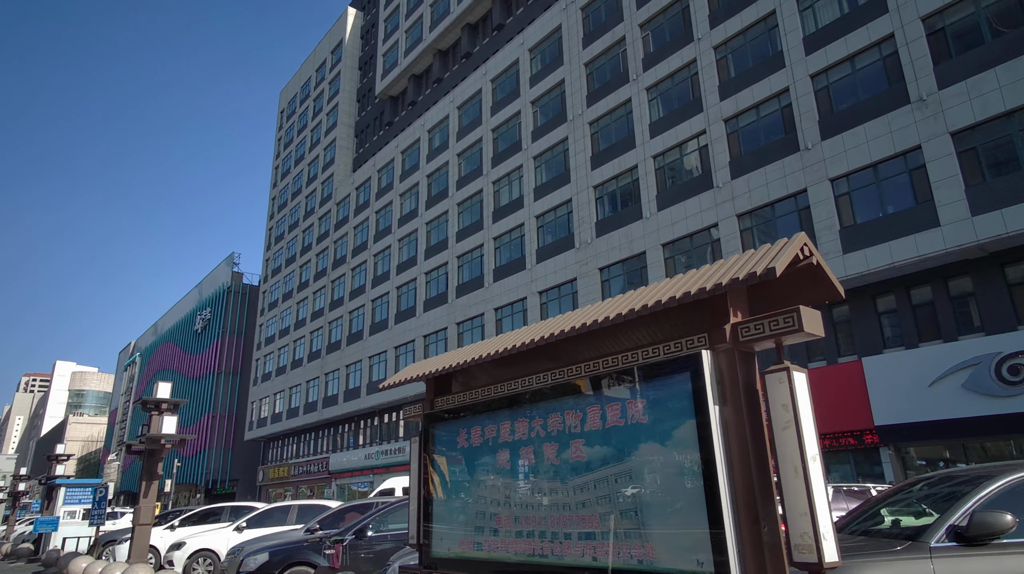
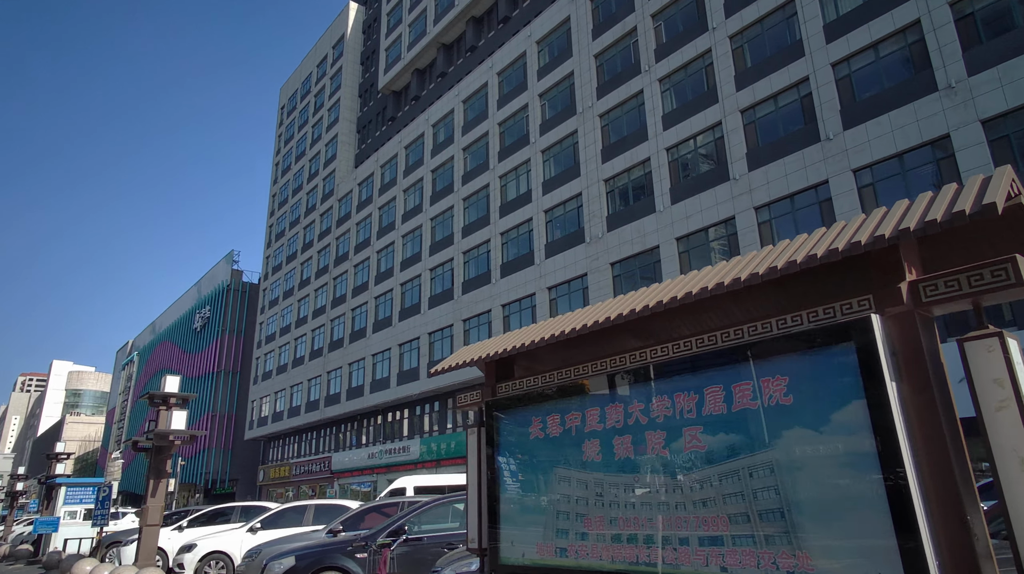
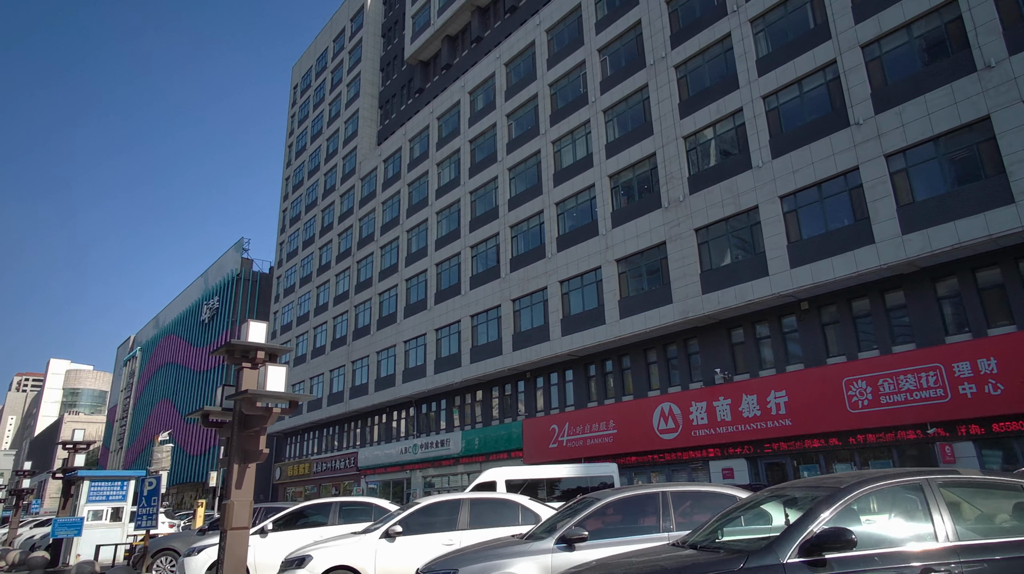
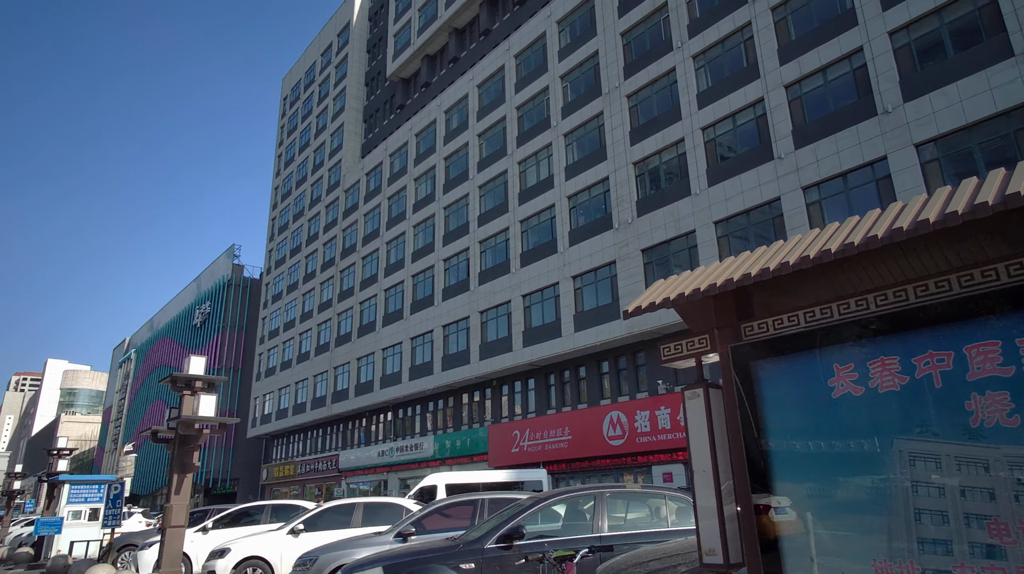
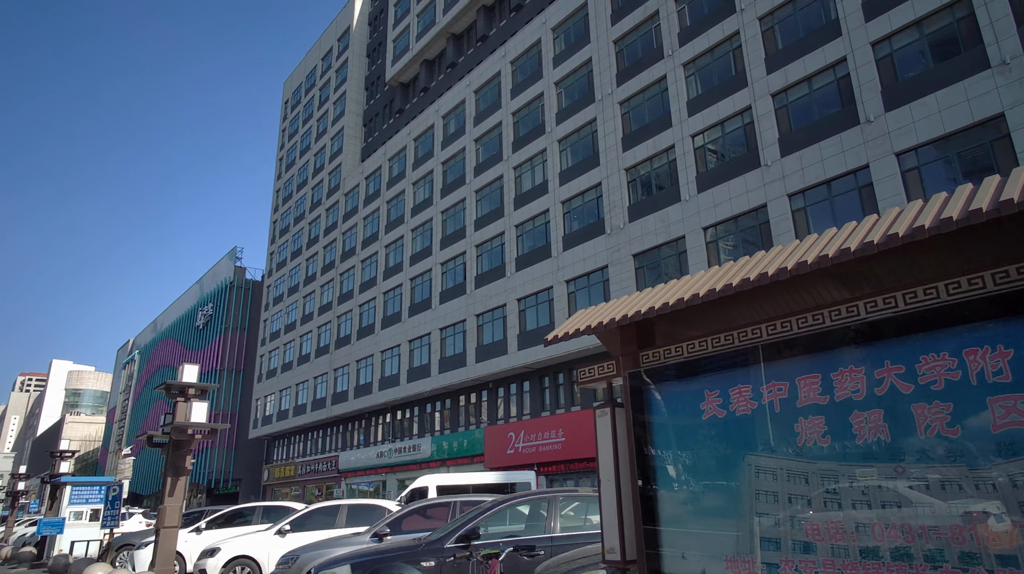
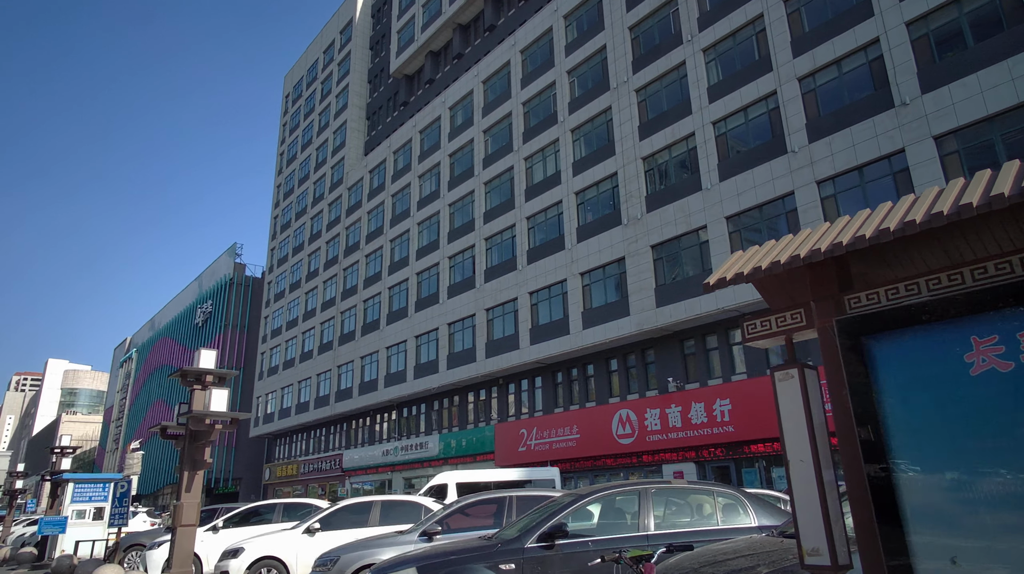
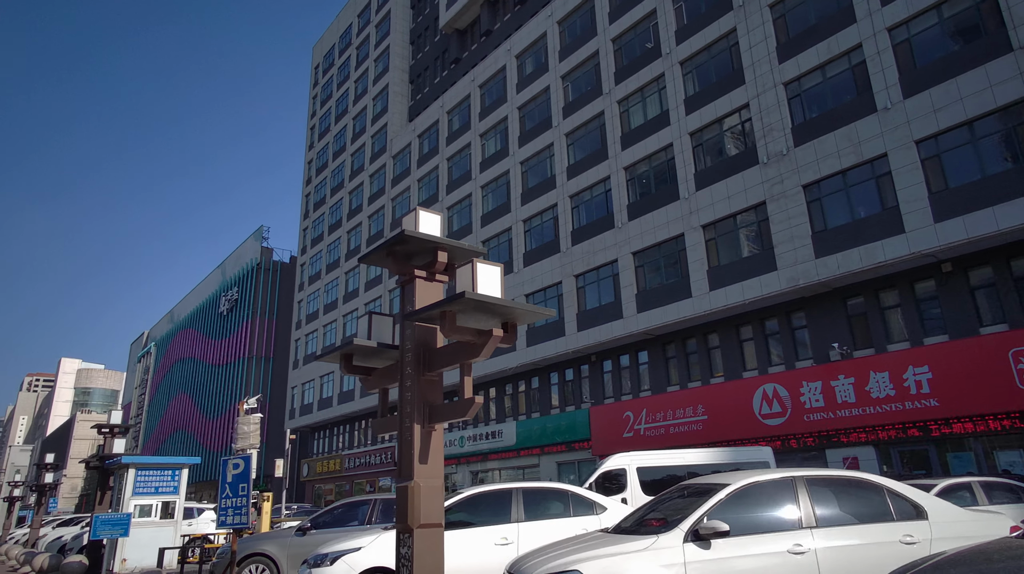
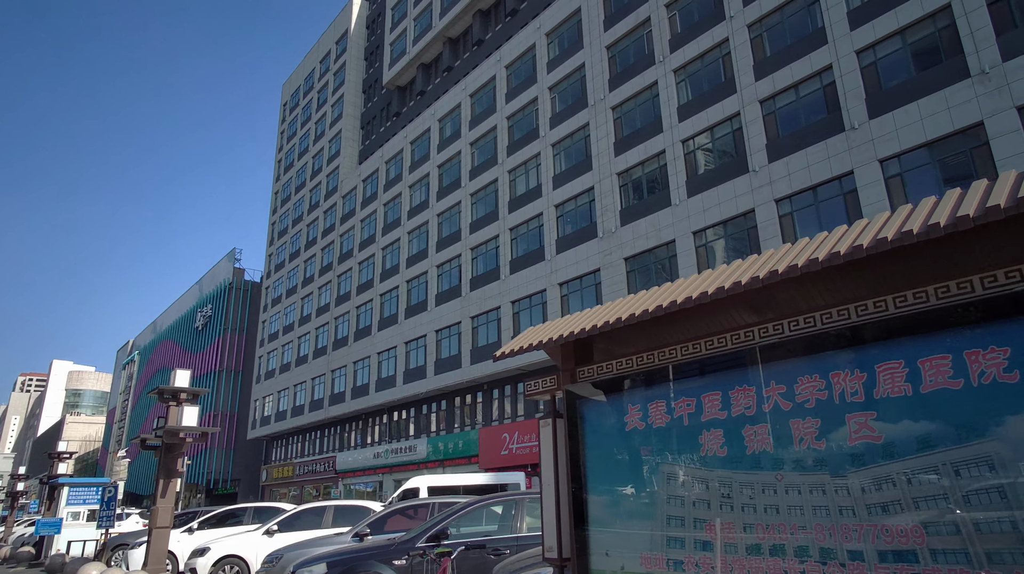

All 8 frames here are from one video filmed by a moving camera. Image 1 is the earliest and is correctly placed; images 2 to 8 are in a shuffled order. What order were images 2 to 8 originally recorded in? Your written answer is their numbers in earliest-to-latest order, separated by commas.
2, 8, 5, 4, 6, 3, 7
